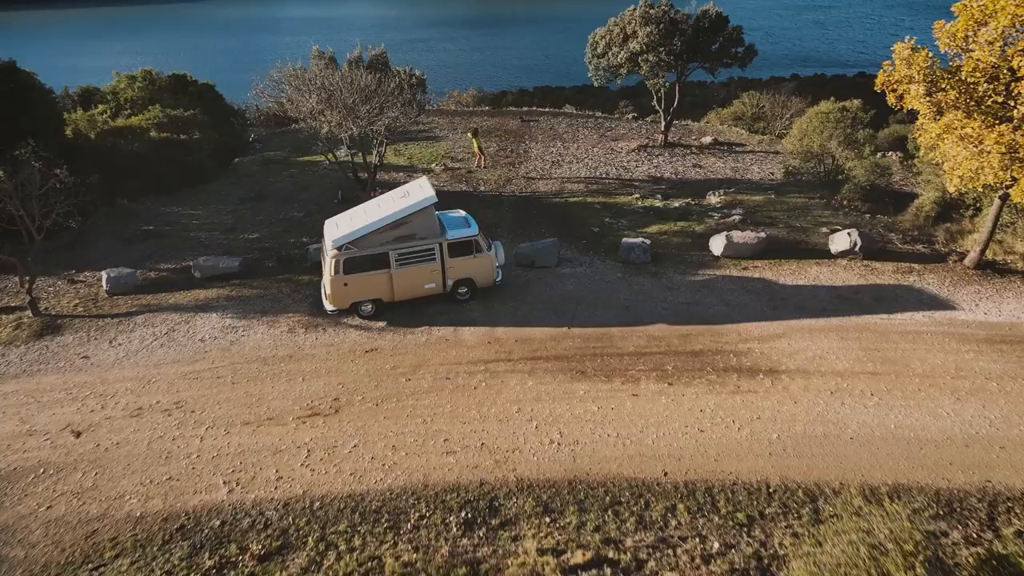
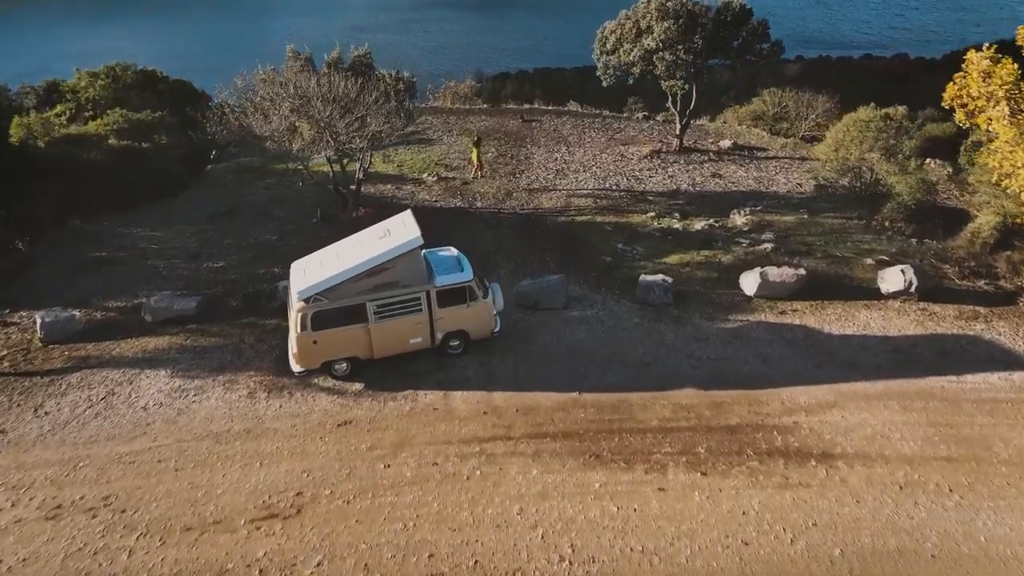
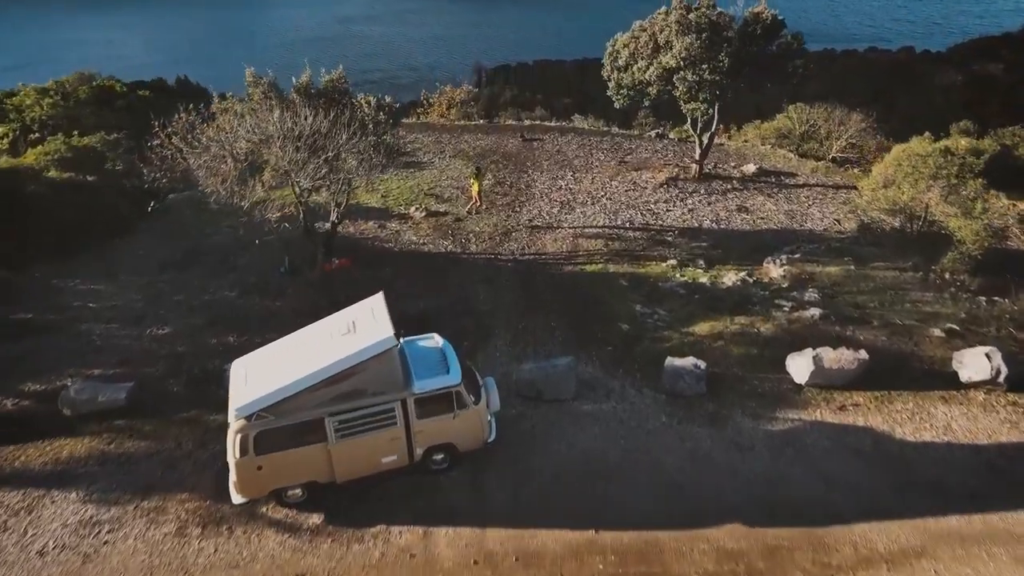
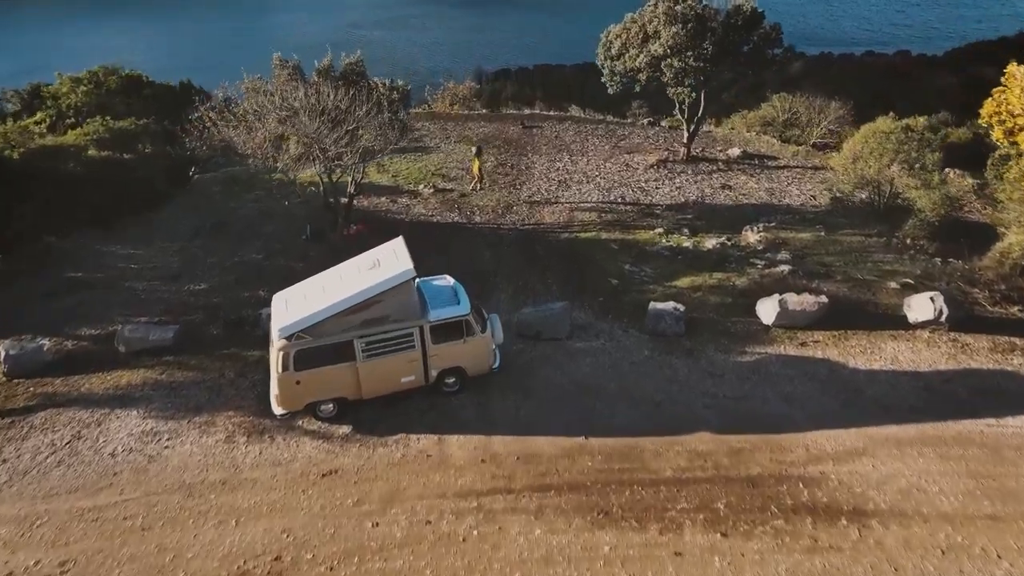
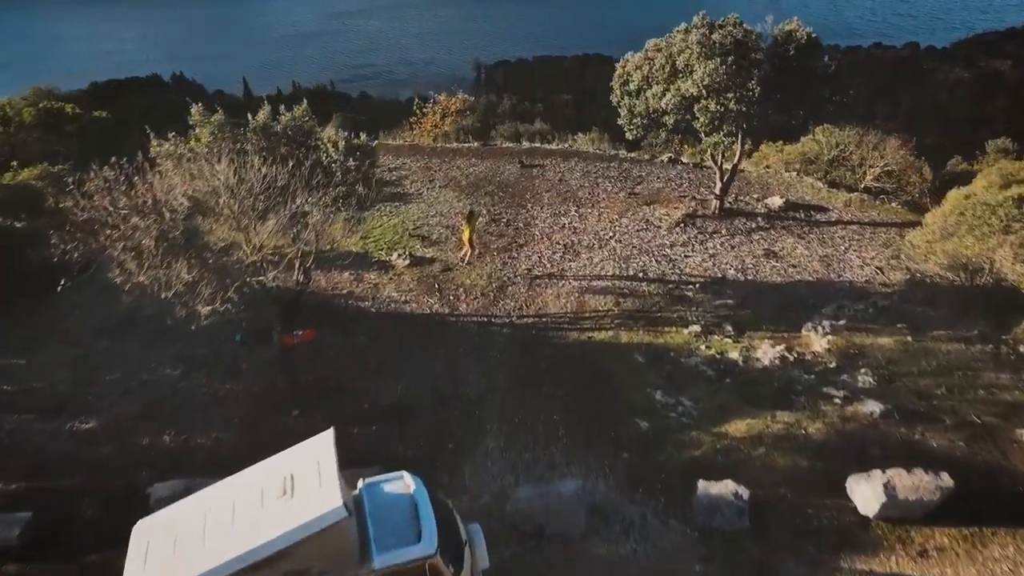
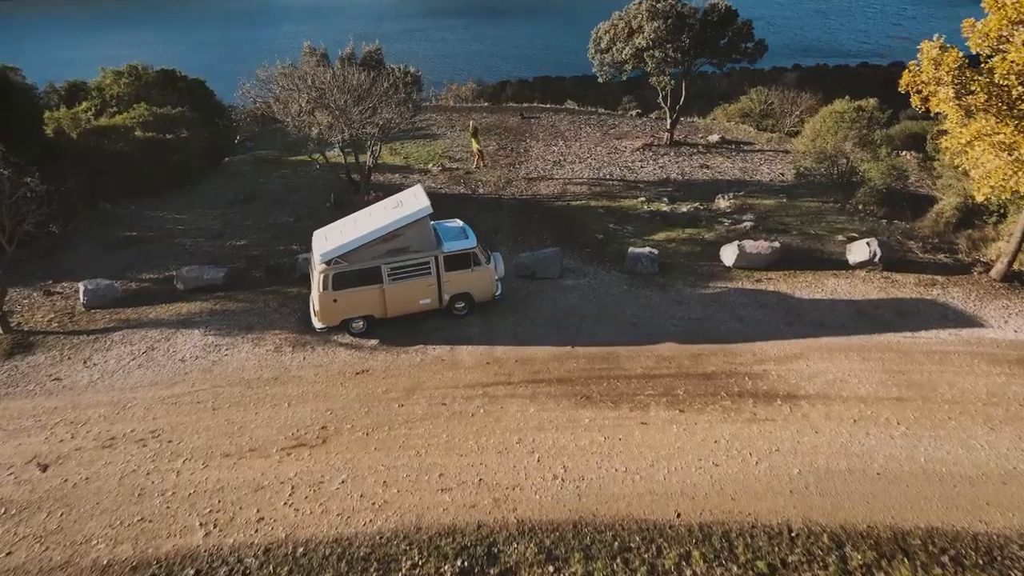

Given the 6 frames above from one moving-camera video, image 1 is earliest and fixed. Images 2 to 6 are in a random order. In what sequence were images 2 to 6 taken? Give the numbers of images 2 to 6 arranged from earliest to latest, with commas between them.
6, 2, 4, 3, 5
